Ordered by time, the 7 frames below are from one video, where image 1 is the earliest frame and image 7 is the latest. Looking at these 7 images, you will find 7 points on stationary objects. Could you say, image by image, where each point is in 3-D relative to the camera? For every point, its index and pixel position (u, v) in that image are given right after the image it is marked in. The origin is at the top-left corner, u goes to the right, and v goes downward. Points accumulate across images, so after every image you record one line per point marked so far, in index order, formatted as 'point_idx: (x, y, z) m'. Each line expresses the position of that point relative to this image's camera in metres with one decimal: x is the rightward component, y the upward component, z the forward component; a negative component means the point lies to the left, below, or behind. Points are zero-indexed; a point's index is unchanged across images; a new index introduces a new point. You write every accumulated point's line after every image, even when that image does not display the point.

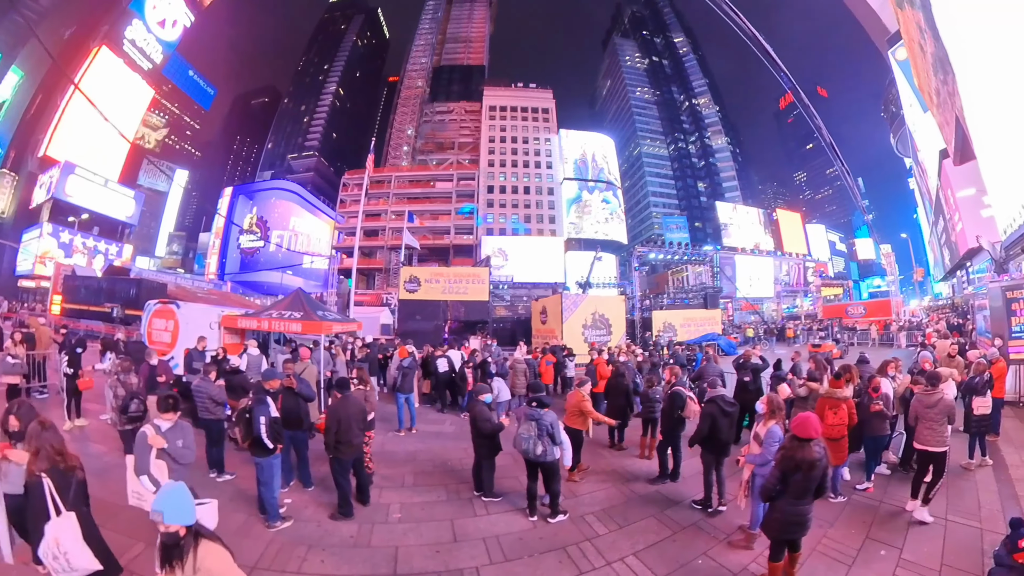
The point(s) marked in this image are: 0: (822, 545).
0: (+2.3, -1.9, +4.2) m
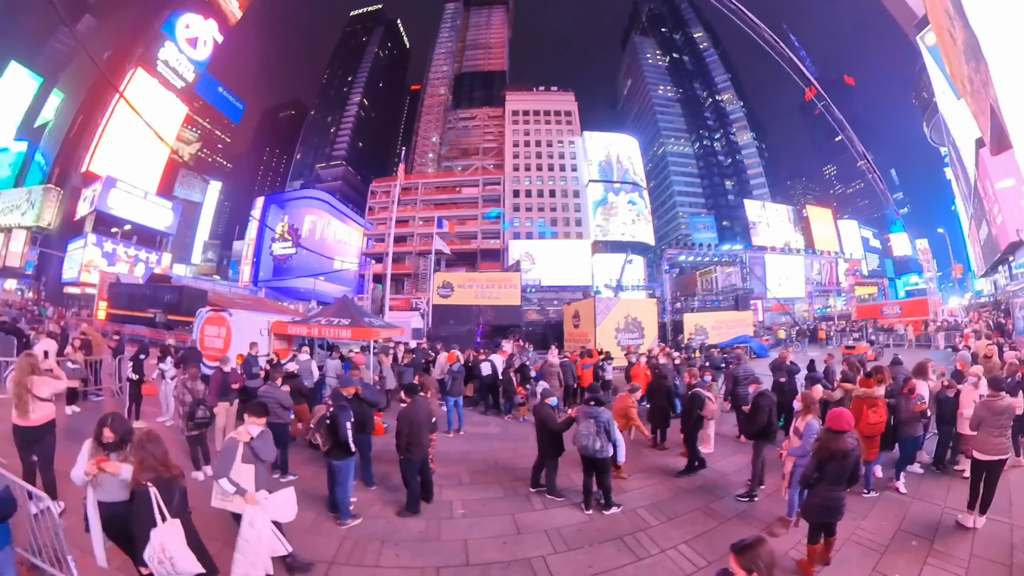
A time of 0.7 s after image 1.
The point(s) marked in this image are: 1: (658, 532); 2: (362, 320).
0: (+2.8, -2.0, +4.4) m
1: (+1.1, -1.8, +4.0) m
2: (-2.7, -0.4, +10.2) m
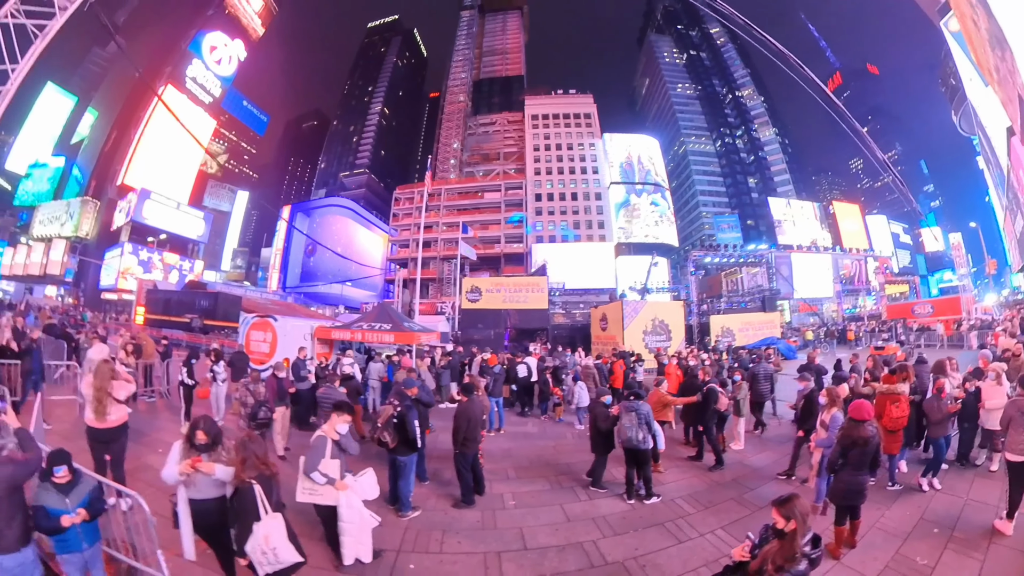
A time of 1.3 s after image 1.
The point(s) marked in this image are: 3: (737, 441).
0: (+3.2, -2.0, +4.7) m
1: (+1.5, -1.9, +4.4) m
2: (-2.1, -0.6, +10.7) m
3: (+3.2, -2.2, +7.9) m
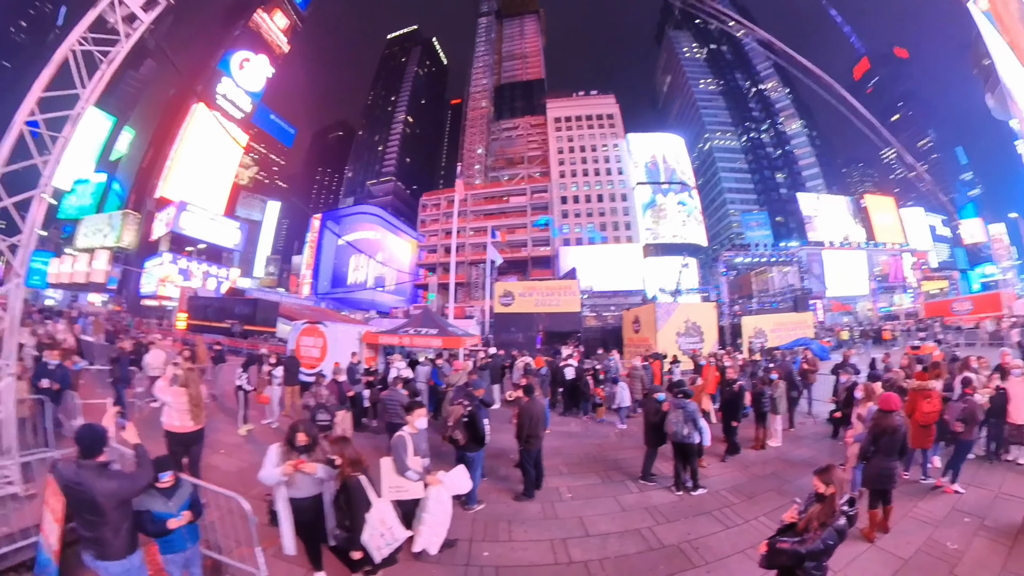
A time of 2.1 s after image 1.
0: (+3.7, -2.1, +5.1) m
1: (+2.0, -2.0, +4.9) m
2: (-1.3, -0.8, +11.3) m
3: (+3.9, -2.2, +8.2) m
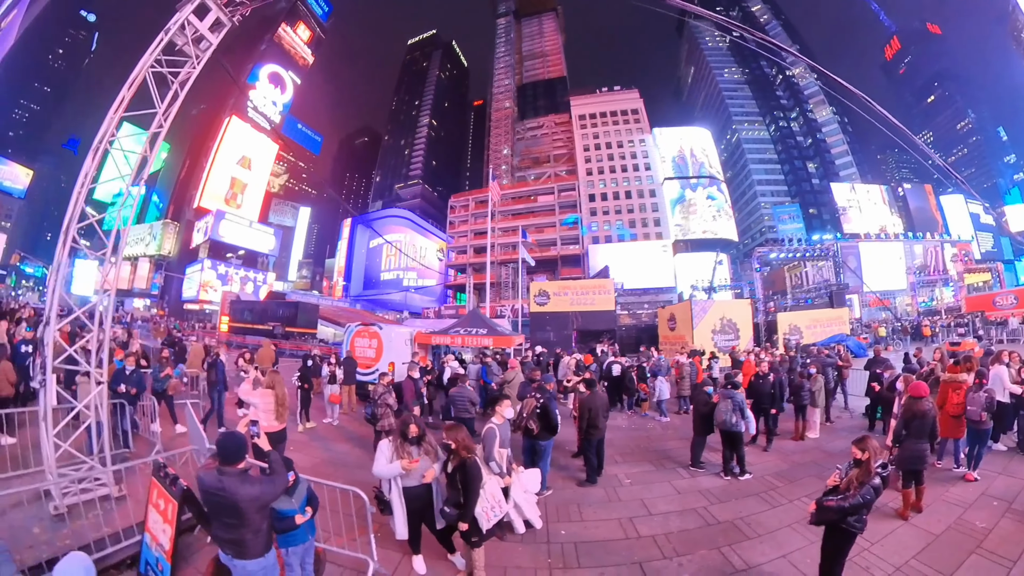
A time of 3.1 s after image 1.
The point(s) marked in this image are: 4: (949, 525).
0: (+4.4, -2.1, +5.6) m
1: (+2.7, -2.0, +5.5) m
2: (-0.3, -0.9, +12.1) m
3: (+4.8, -2.2, +8.7) m
4: (+3.9, -2.1, +4.9) m
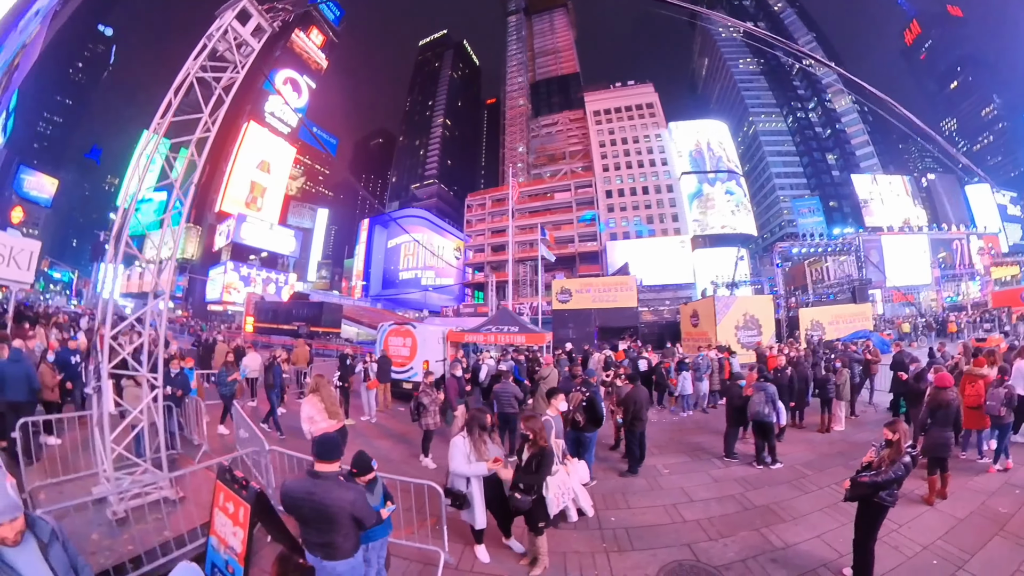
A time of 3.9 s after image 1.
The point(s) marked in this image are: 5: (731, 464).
0: (+4.9, -2.1, +5.9) m
1: (+3.2, -2.0, +5.8) m
2: (+0.4, -1.0, +12.5) m
3: (+5.4, -2.2, +9.0) m
4: (+4.4, -2.1, +5.2) m
5: (+2.6, -2.1, +6.5) m
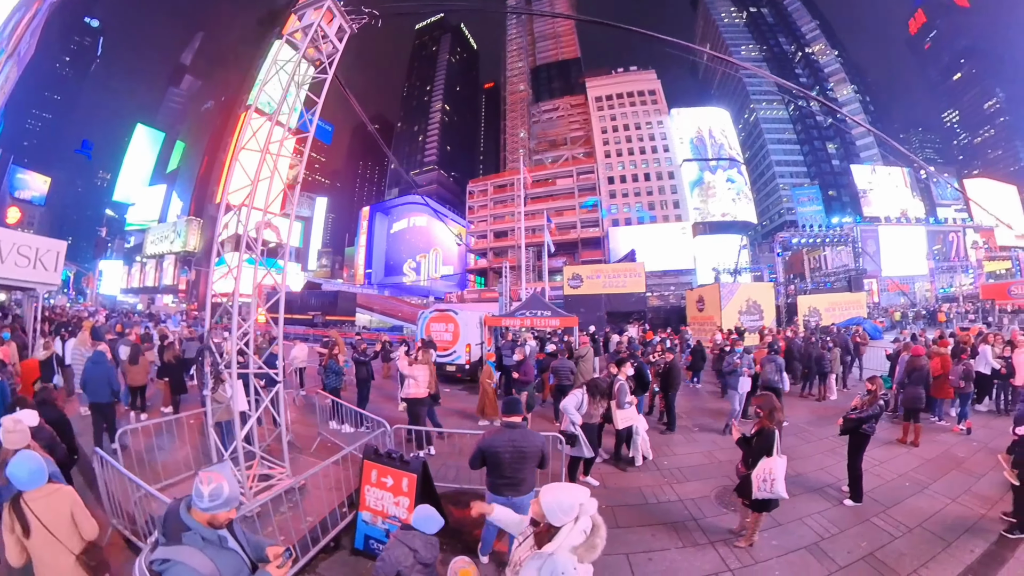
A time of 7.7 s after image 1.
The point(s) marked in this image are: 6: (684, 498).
0: (+5.8, -2.0, +7.4) m
1: (+4.0, -1.9, +7.3) m
2: (+1.2, -0.7, +13.9) m
3: (+6.2, -2.0, +10.5) m
4: (+5.2, -2.0, +6.7) m
5: (+3.4, -2.0, +7.9) m
6: (+1.6, -2.1, +5.4) m
